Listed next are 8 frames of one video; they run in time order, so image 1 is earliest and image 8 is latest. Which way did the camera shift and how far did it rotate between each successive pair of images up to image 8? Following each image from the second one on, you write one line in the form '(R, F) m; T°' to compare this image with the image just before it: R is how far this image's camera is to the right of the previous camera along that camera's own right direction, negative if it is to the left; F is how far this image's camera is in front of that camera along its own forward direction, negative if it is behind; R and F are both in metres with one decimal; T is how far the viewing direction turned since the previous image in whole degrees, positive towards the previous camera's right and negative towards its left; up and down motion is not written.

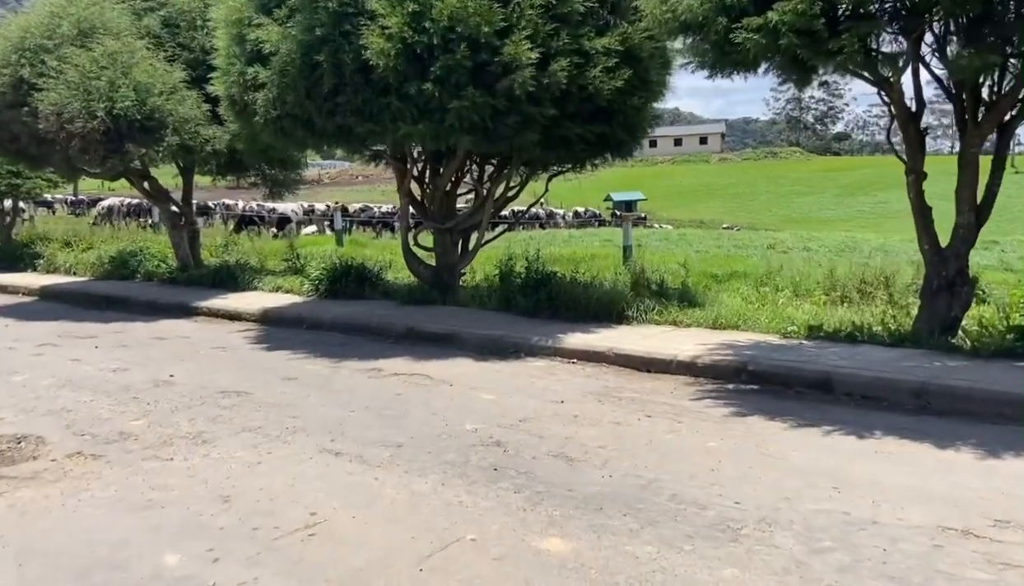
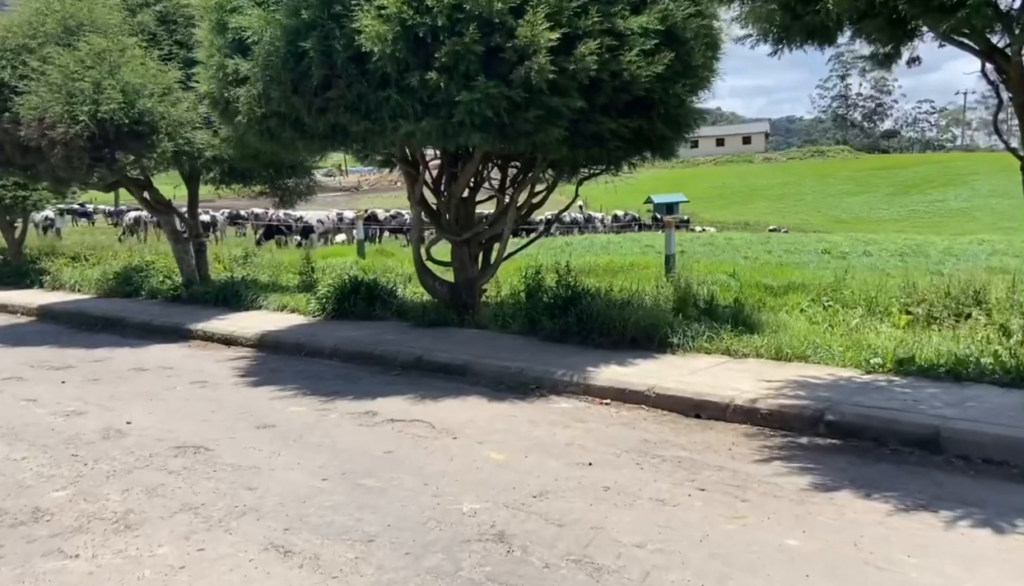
(+0.2, +1.6) m; -2°
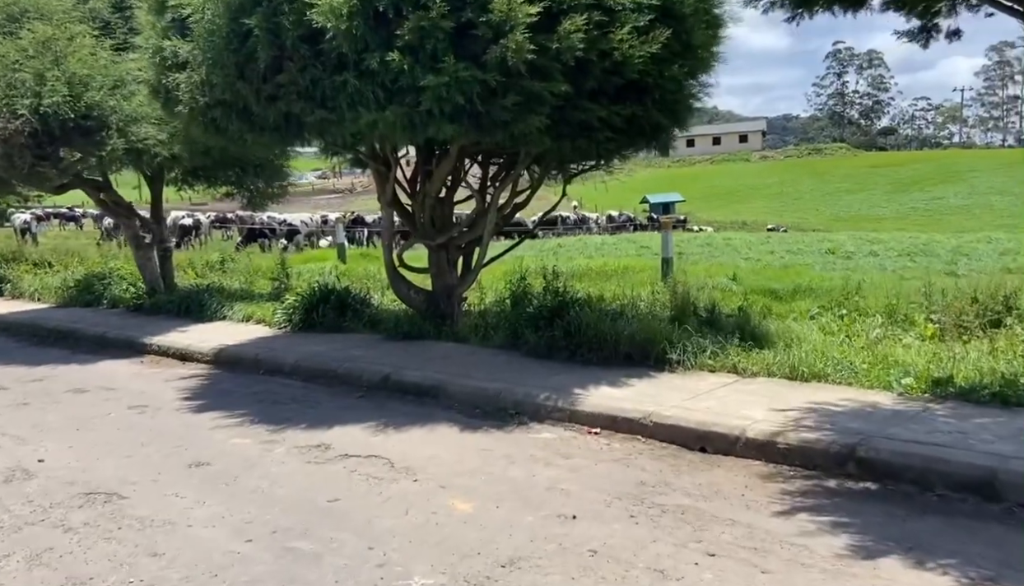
(+0.2, +1.1) m; 0°
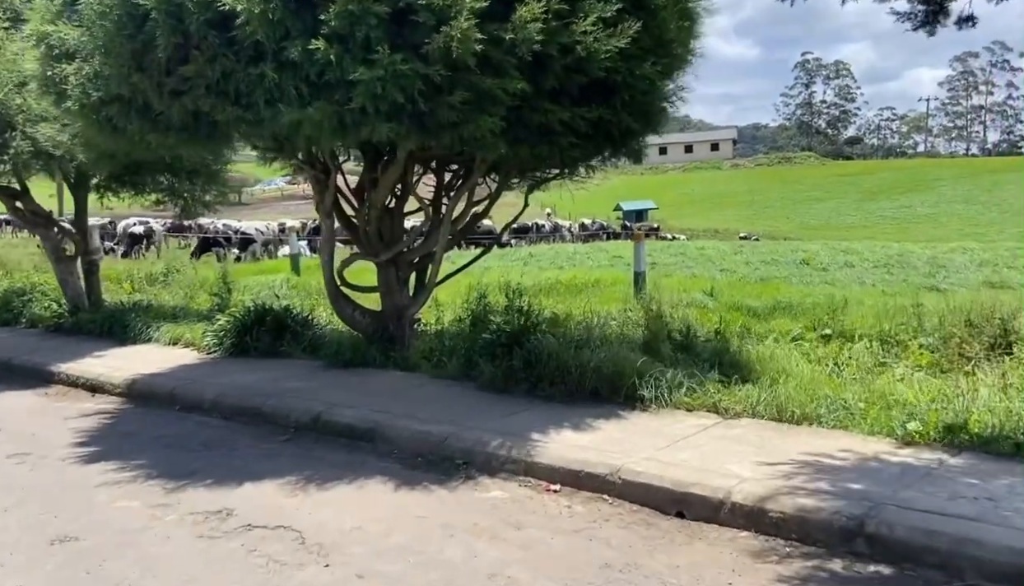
(+0.2, +1.1) m; +2°
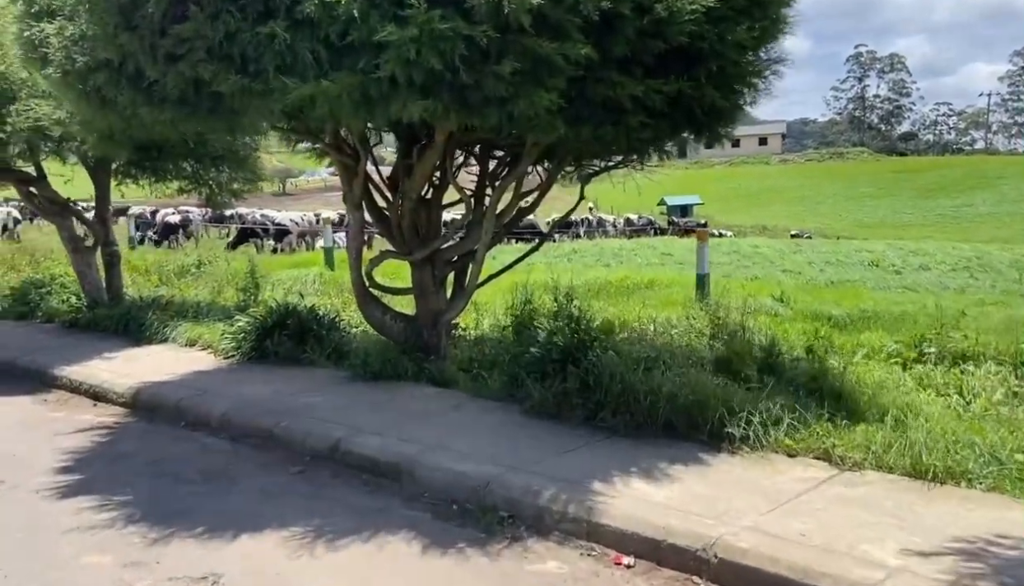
(-0.1, +1.3) m; -2°
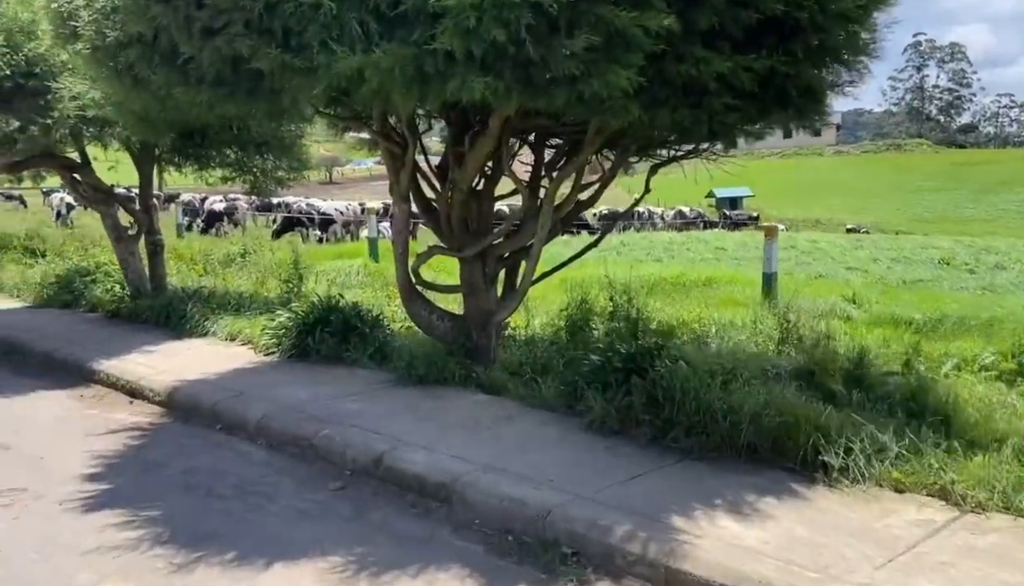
(-0.1, +0.6) m; -3°
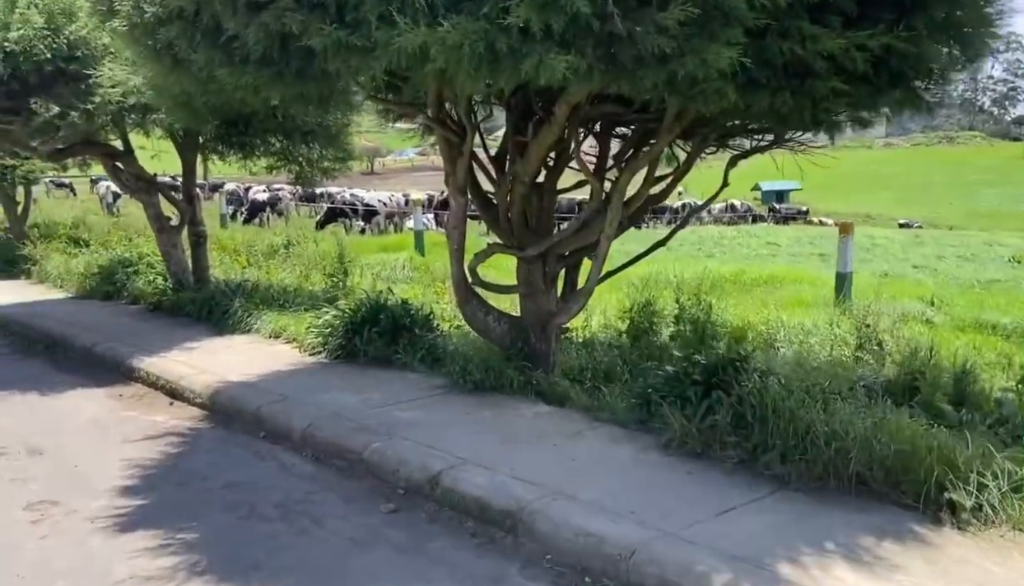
(-0.2, +0.6) m; -2°
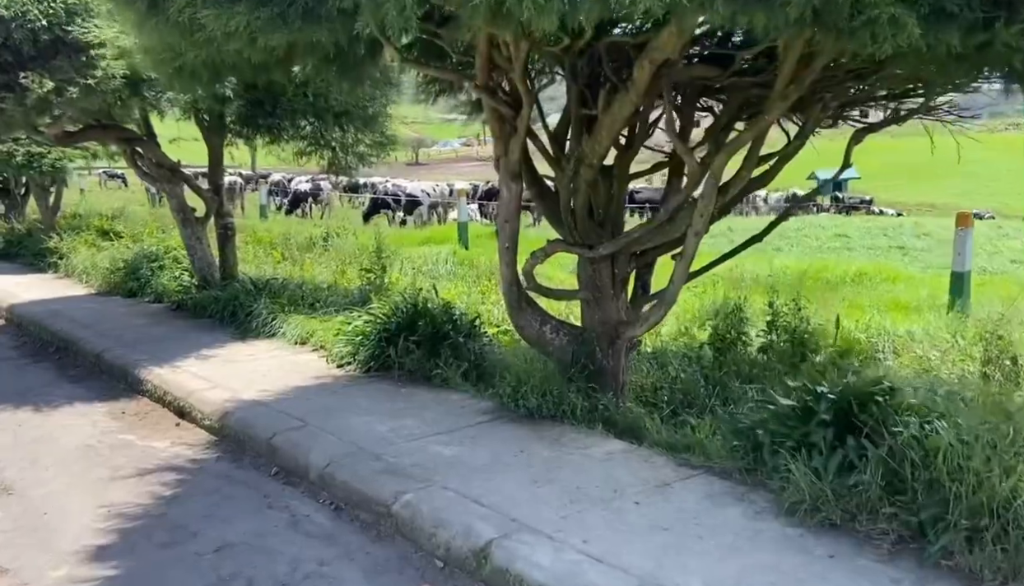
(-0.1, +1.3) m; -3°
